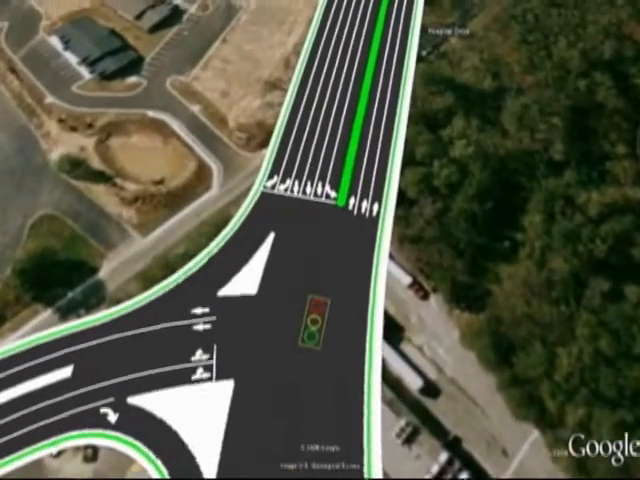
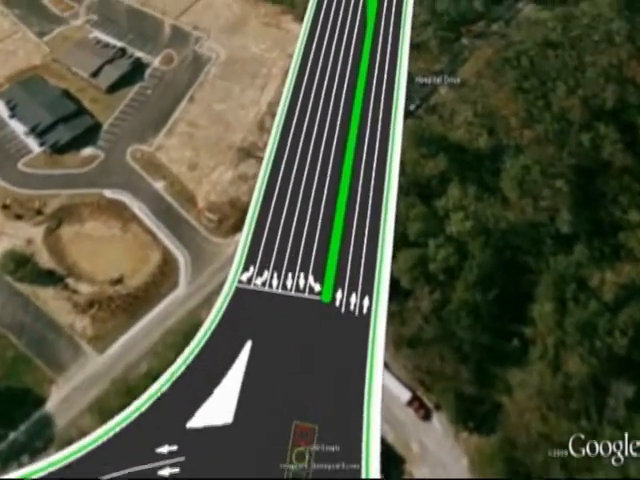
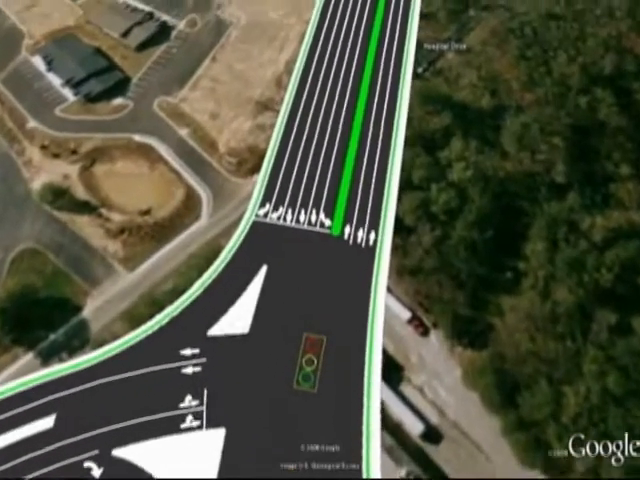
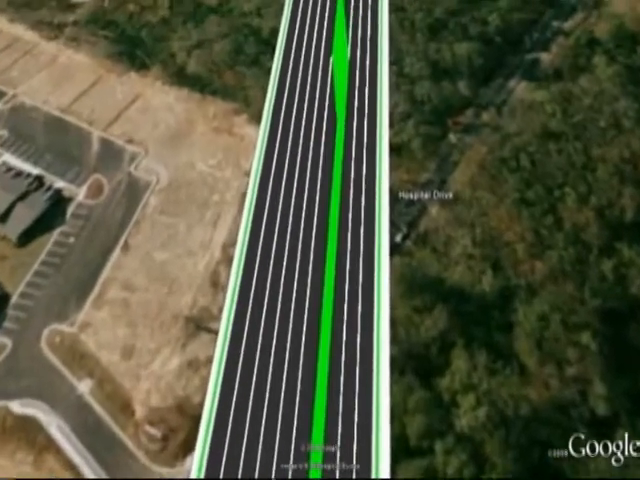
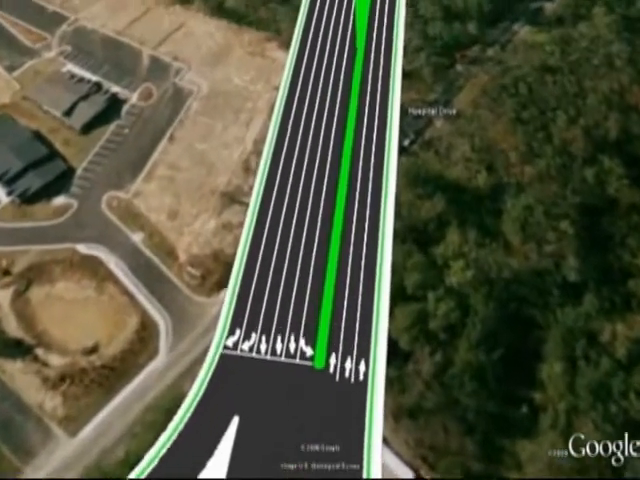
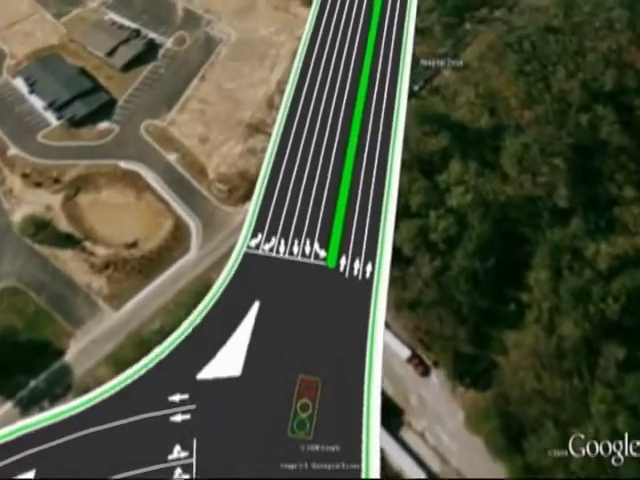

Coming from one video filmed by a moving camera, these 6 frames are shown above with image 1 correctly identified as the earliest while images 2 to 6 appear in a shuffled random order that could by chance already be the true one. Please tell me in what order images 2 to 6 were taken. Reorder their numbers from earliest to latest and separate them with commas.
3, 6, 2, 5, 4
